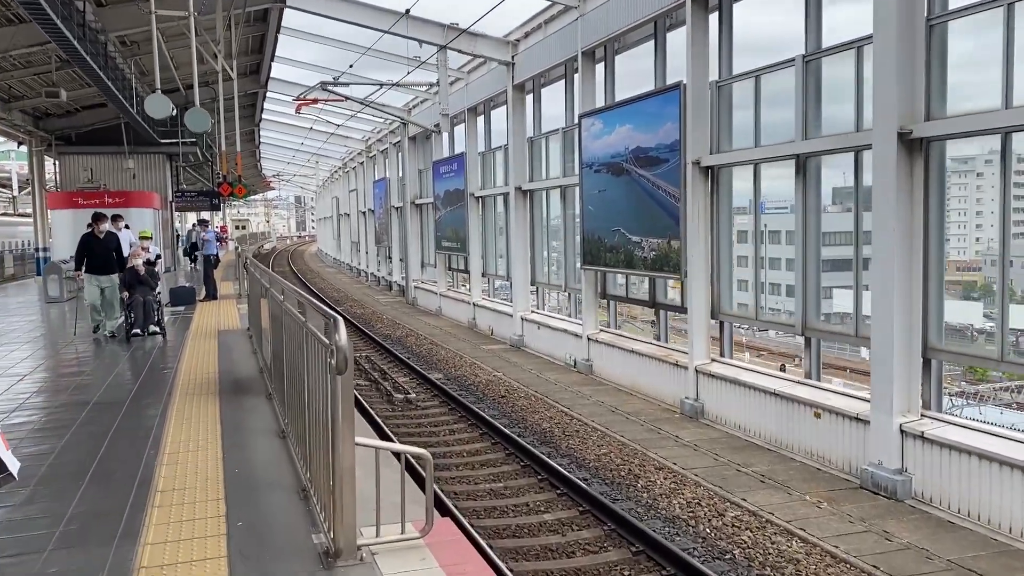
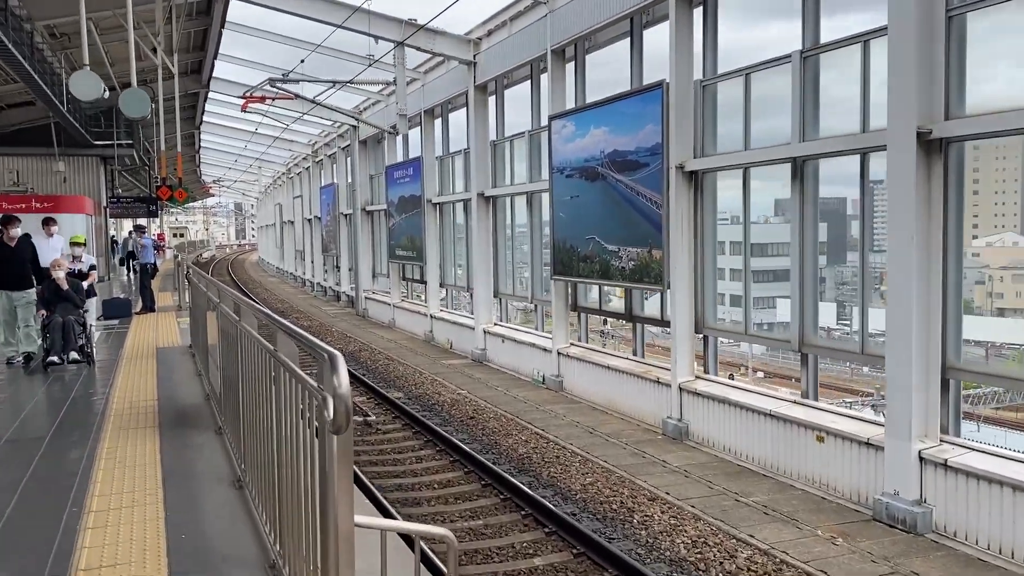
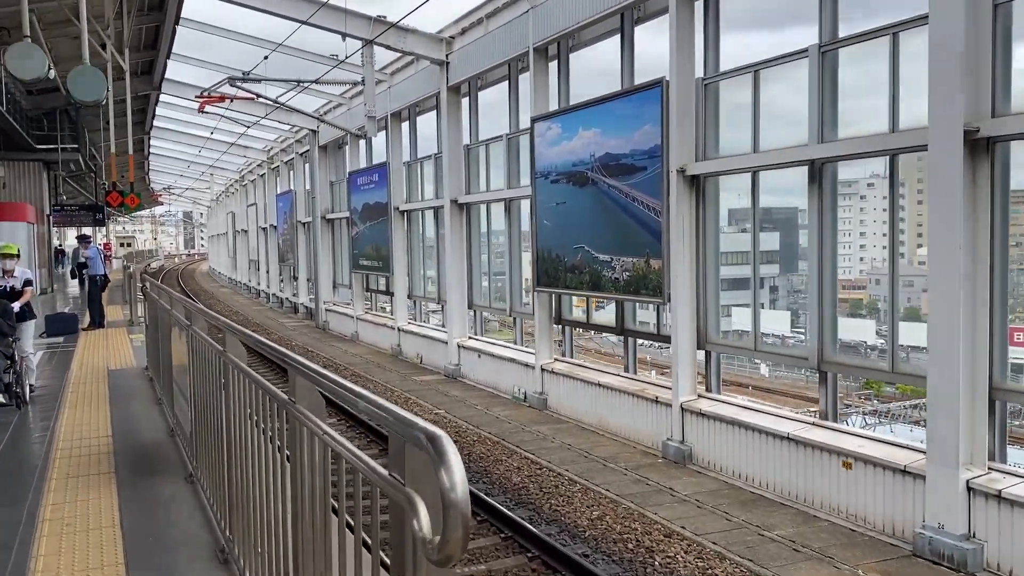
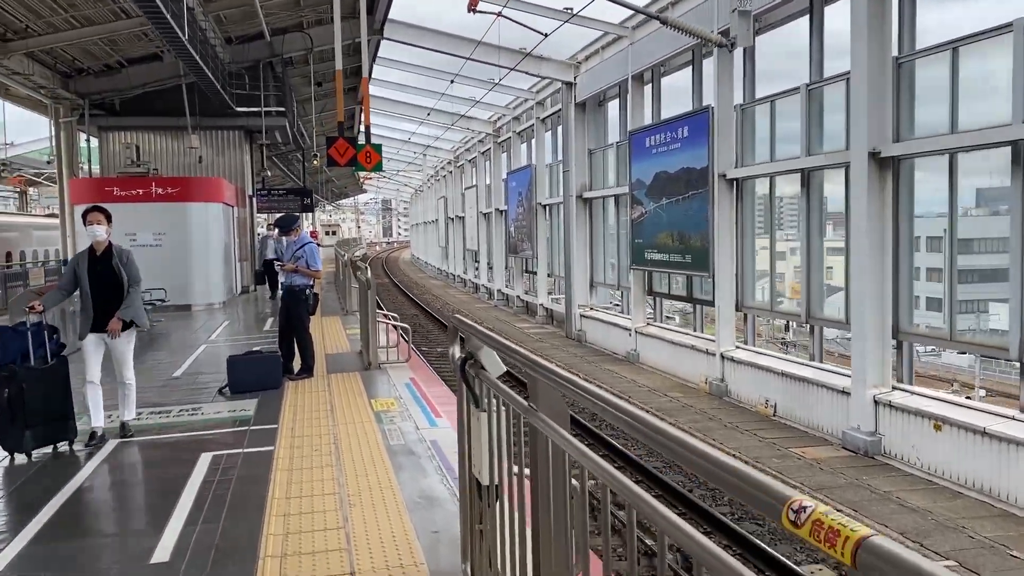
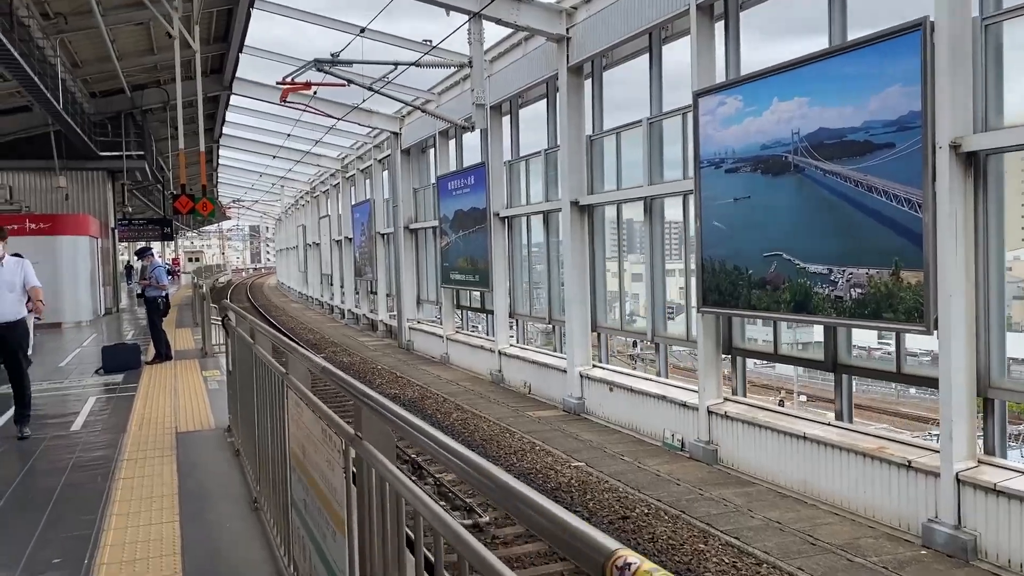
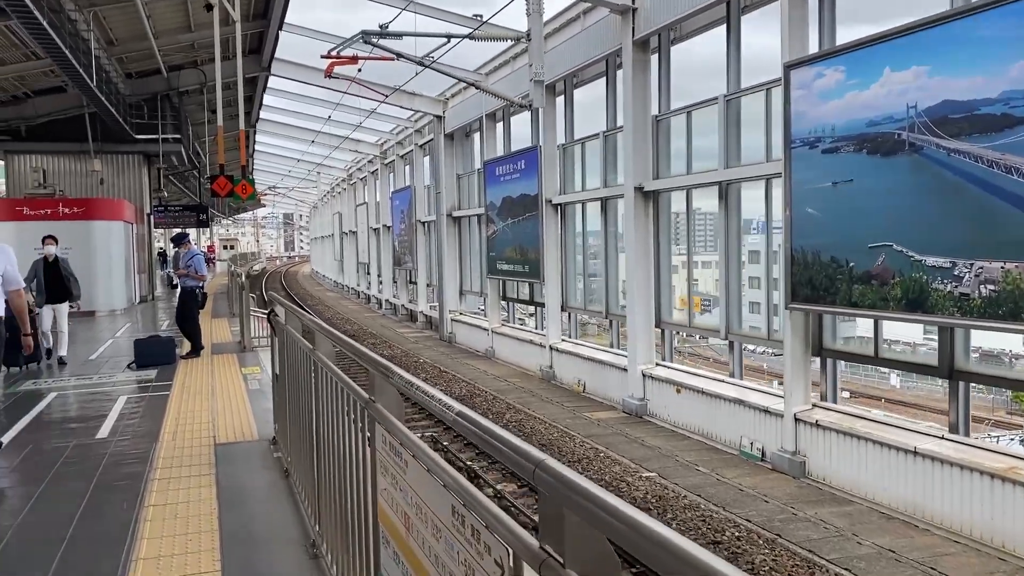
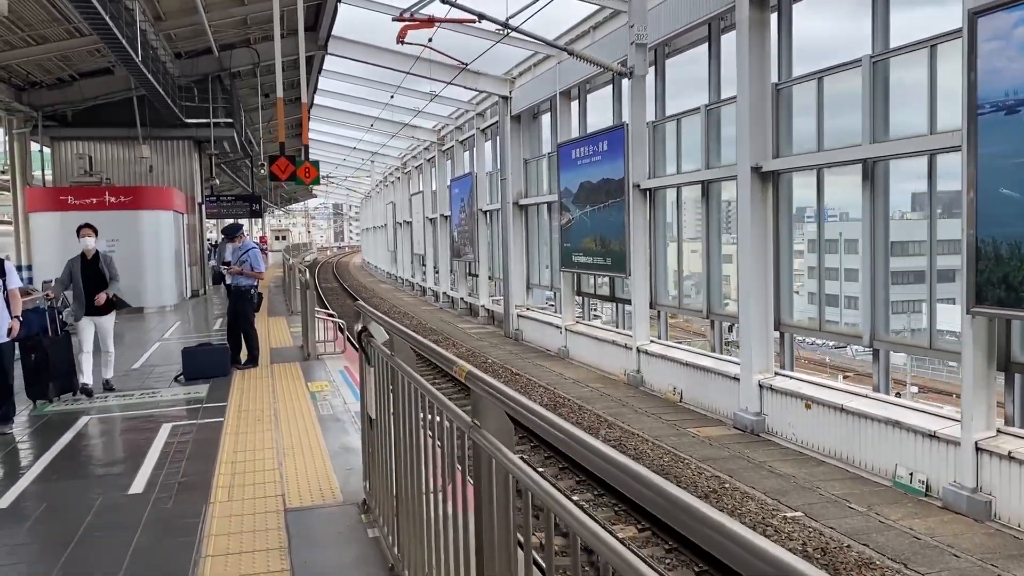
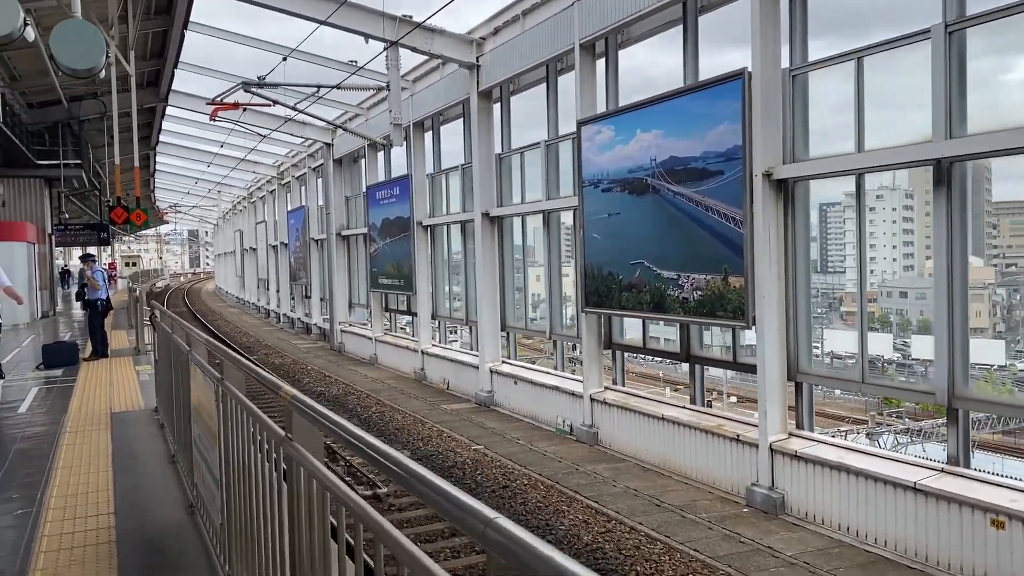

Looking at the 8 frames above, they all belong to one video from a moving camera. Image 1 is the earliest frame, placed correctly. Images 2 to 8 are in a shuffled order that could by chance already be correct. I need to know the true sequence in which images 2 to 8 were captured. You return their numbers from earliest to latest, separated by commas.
2, 3, 8, 5, 6, 7, 4
